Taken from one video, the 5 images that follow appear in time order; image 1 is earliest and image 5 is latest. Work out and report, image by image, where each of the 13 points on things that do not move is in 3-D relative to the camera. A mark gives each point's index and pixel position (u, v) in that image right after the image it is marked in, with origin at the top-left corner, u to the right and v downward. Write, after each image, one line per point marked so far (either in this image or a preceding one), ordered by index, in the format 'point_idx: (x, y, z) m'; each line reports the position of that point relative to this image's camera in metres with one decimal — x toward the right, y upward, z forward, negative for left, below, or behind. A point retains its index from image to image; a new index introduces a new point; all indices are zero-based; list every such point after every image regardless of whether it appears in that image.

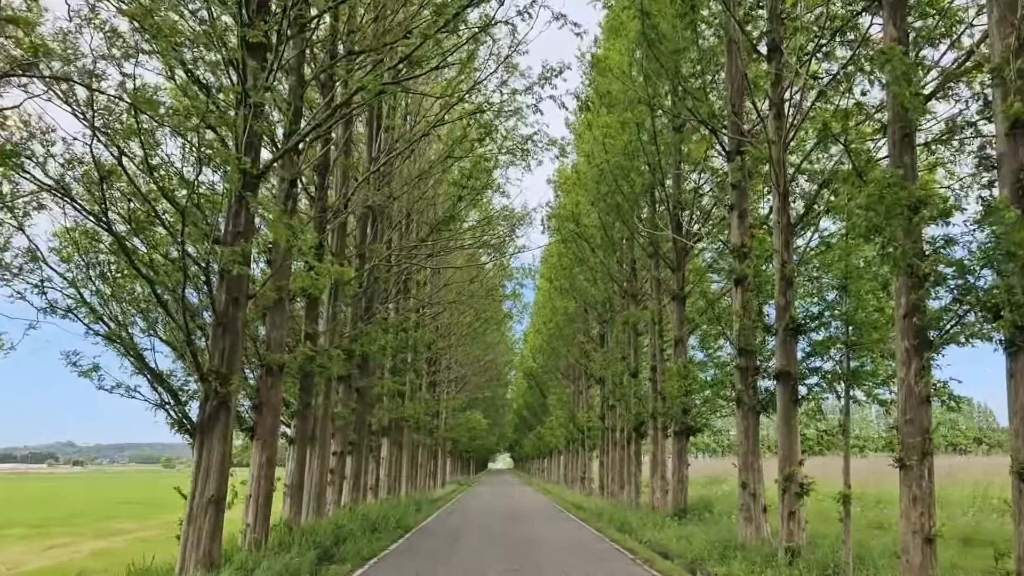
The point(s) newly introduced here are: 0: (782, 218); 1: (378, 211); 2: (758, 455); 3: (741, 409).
0: (+3.4, +0.9, +10.9) m
1: (-2.8, +1.6, +18.0) m
2: (+3.4, -2.3, +12.1) m
3: (+3.2, -1.7, +12.2) m
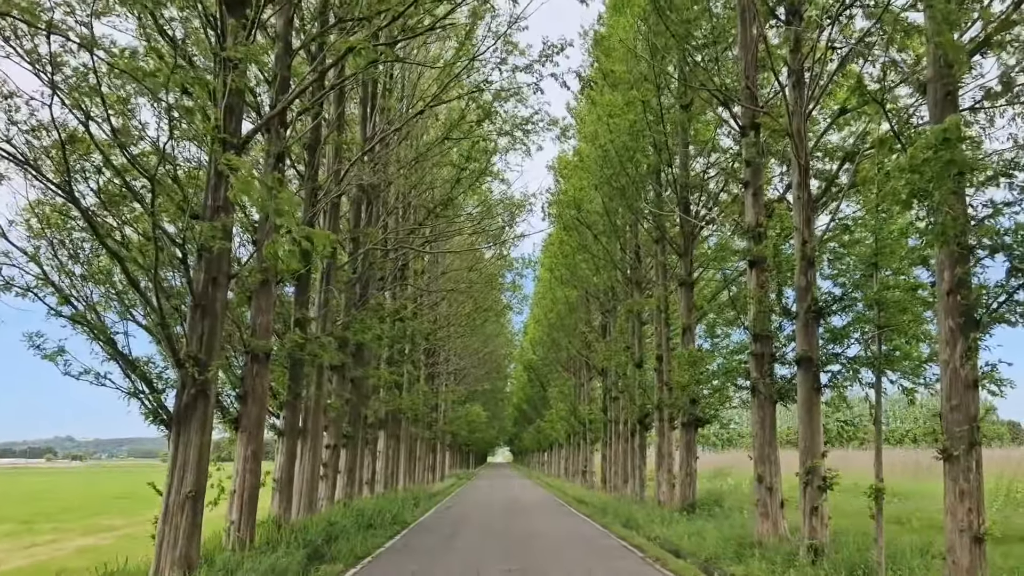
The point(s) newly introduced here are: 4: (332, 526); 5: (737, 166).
0: (+3.4, +1.1, +10.2) m
1: (-2.8, +1.9, +17.3) m
2: (+3.5, -2.1, +11.5) m
3: (+3.3, -1.5, +11.5) m
4: (-2.7, -3.5, +12.9) m
5: (+3.5, +1.9, +13.4) m
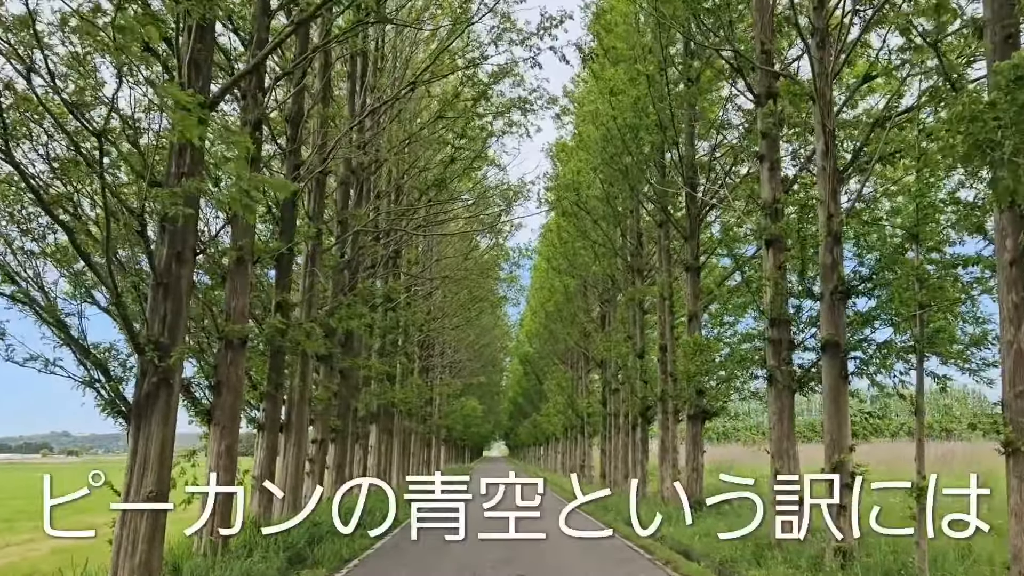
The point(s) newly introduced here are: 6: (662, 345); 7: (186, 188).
0: (+3.4, +1.3, +9.3) m
1: (-2.8, +2.1, +16.4) m
2: (+3.4, -1.9, +10.6) m
3: (+3.2, -1.2, +10.7) m
4: (-2.7, -3.3, +12.0) m
5: (+3.4, +2.1, +12.5) m
6: (+3.0, -1.2, +17.5) m
7: (-2.8, +0.9, +7.5) m
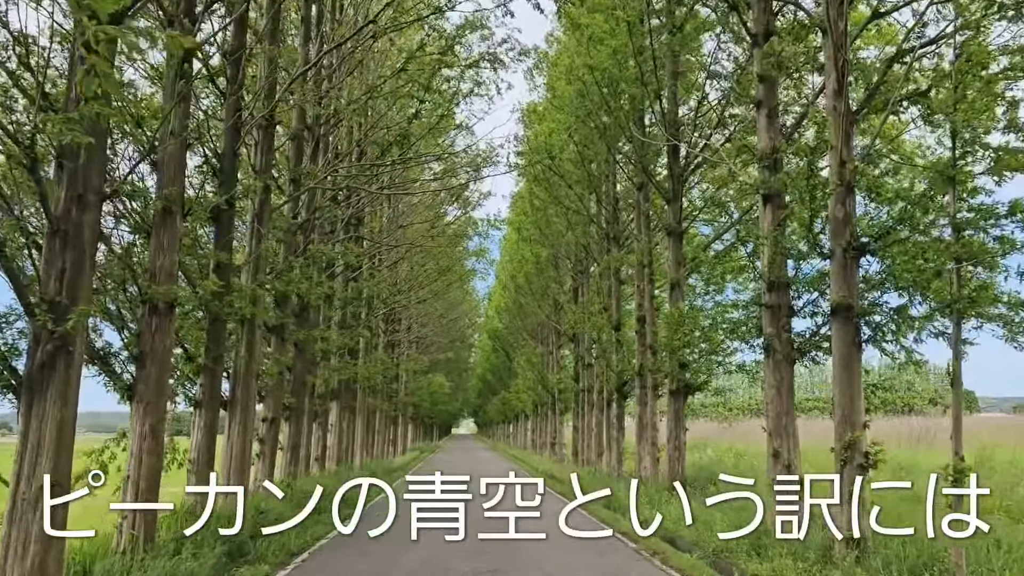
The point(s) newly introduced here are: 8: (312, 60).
0: (+3.1, +1.7, +8.2) m
1: (-3.4, +2.7, +15.1) m
2: (+3.1, -1.4, +9.6) m
3: (+2.9, -0.8, +9.7) m
4: (-3.1, -2.8, +10.8) m
5: (+3.0, +2.6, +11.4) m
6: (+2.4, -0.5, +16.4) m
7: (-3.0, +1.2, +6.2) m
8: (-3.1, +3.6, +13.7) m
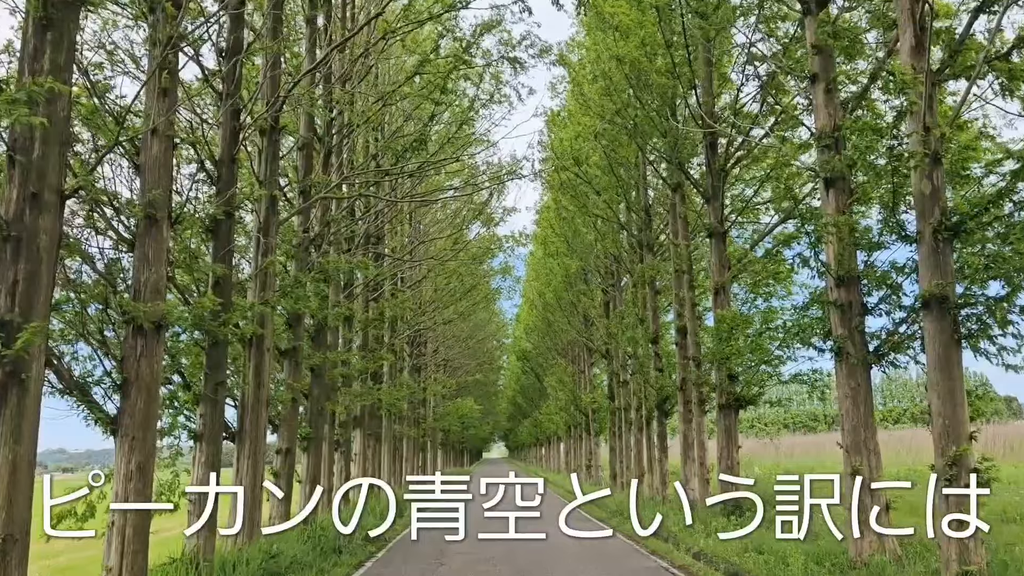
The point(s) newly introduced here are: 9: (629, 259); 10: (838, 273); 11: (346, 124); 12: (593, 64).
0: (+3.3, +1.8, +7.1) m
1: (-3.0, +2.4, +14.1) m
2: (+3.5, -1.4, +8.4) m
3: (+3.2, -0.7, +8.4) m
4: (-2.6, -3.0, +9.7) m
5: (+3.3, +2.6, +10.2) m
6: (+3.0, -0.7, +15.3) m
7: (-2.9, +1.1, +5.2) m
8: (-2.8, +3.3, +12.7) m
9: (+2.6, +0.7, +19.4) m
10: (+3.2, +0.2, +8.5) m
11: (-2.7, +2.7, +13.9) m
12: (+1.4, +3.9, +14.9) m
